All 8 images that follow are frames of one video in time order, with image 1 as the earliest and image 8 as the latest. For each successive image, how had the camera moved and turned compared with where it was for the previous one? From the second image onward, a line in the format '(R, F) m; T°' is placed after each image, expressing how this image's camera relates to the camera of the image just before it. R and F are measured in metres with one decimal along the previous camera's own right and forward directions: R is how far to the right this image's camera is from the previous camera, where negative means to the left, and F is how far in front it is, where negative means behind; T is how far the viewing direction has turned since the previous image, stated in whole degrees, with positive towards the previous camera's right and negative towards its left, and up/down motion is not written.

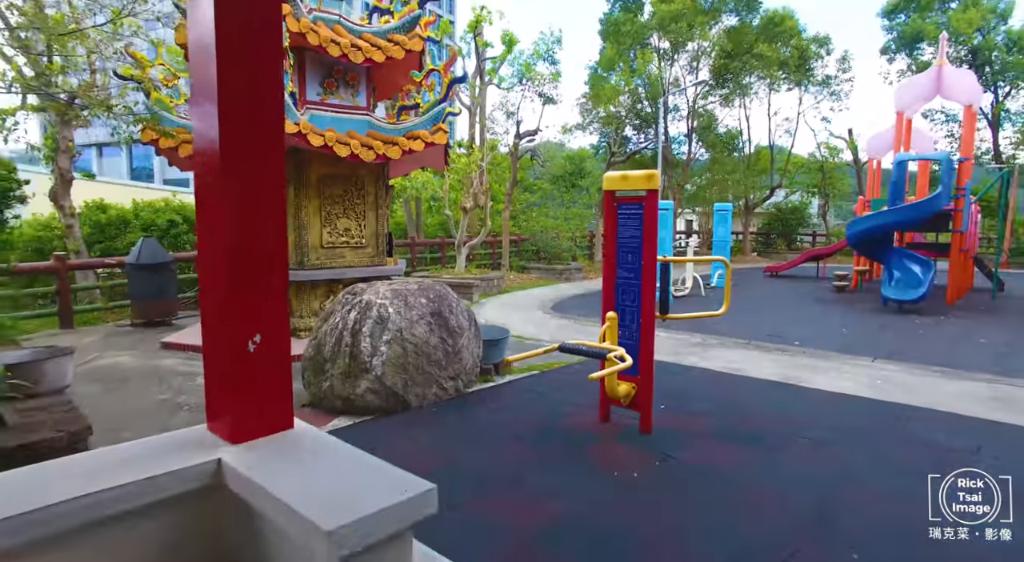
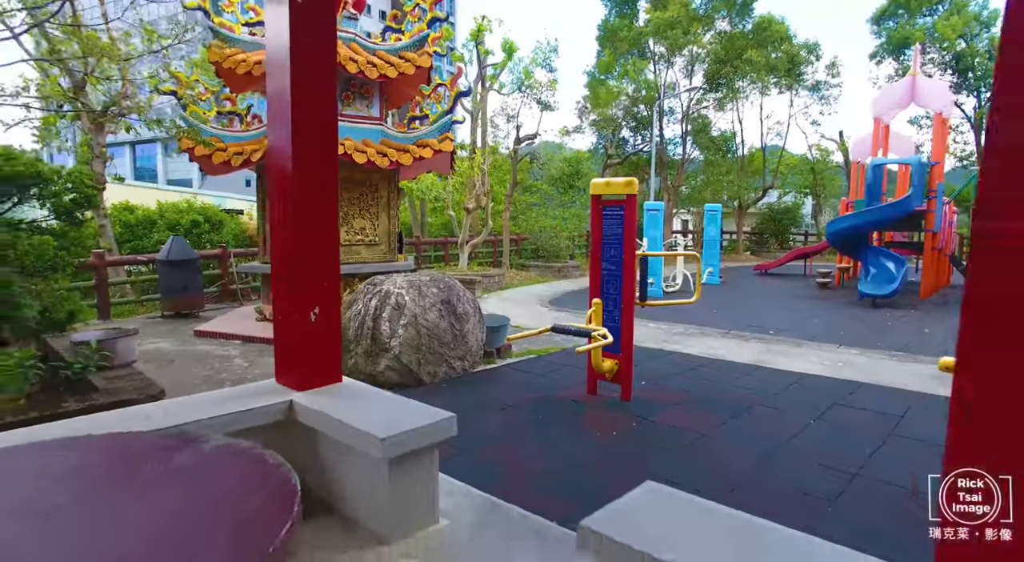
(0.0, -0.6) m; 0°
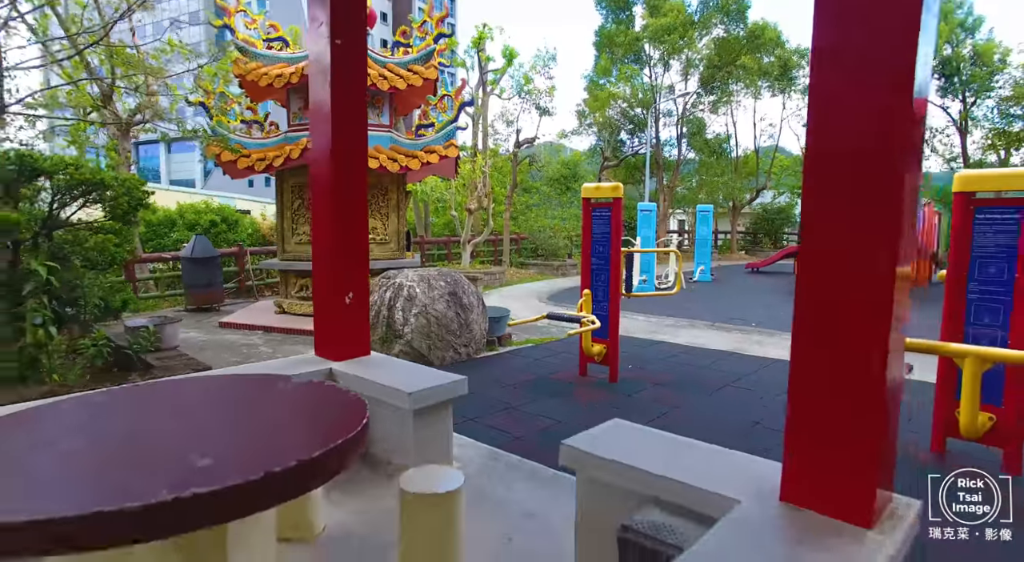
(0.0, -0.5) m; 0°
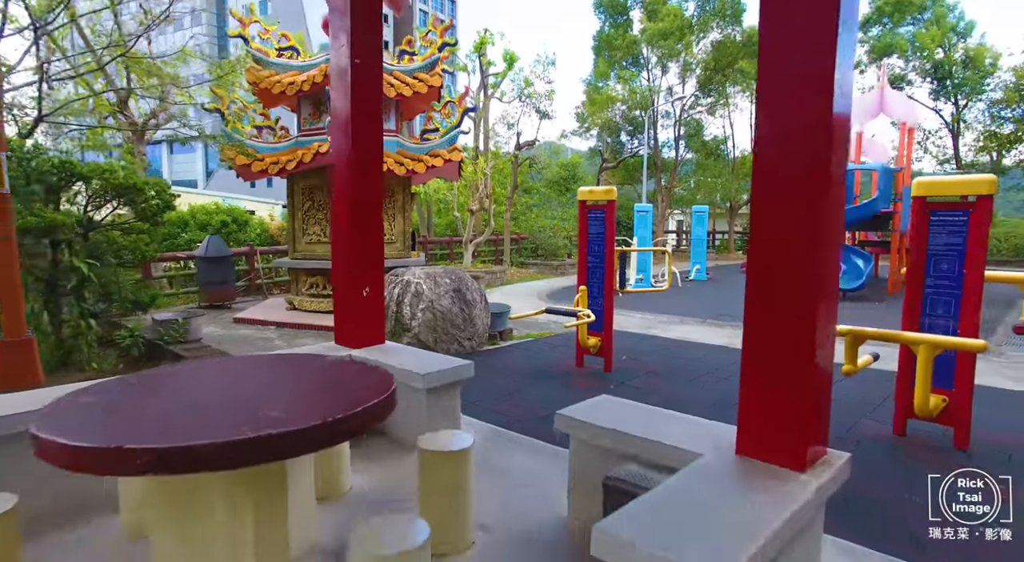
(0.0, -0.3) m; 0°
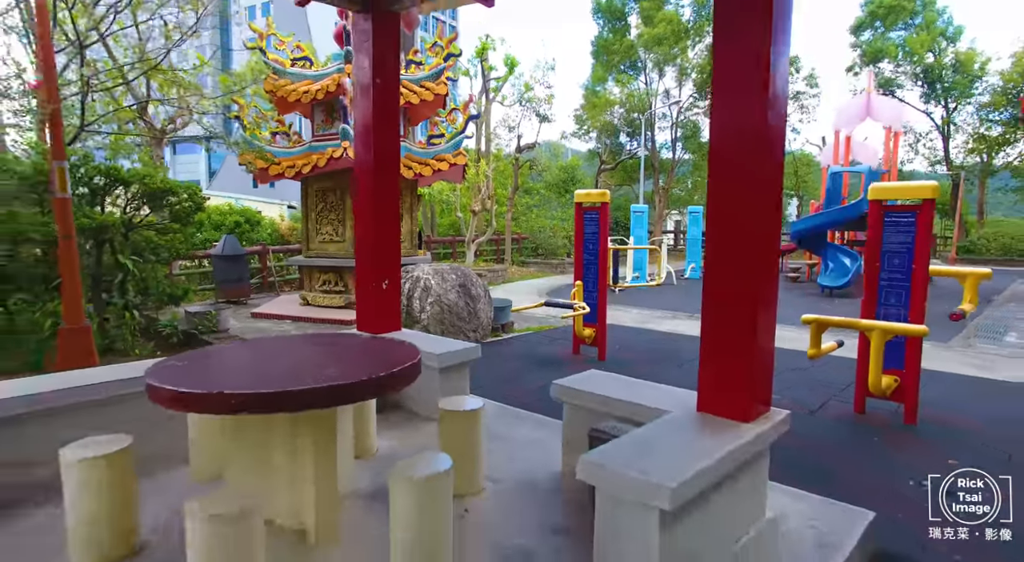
(0.0, -0.4) m; 0°
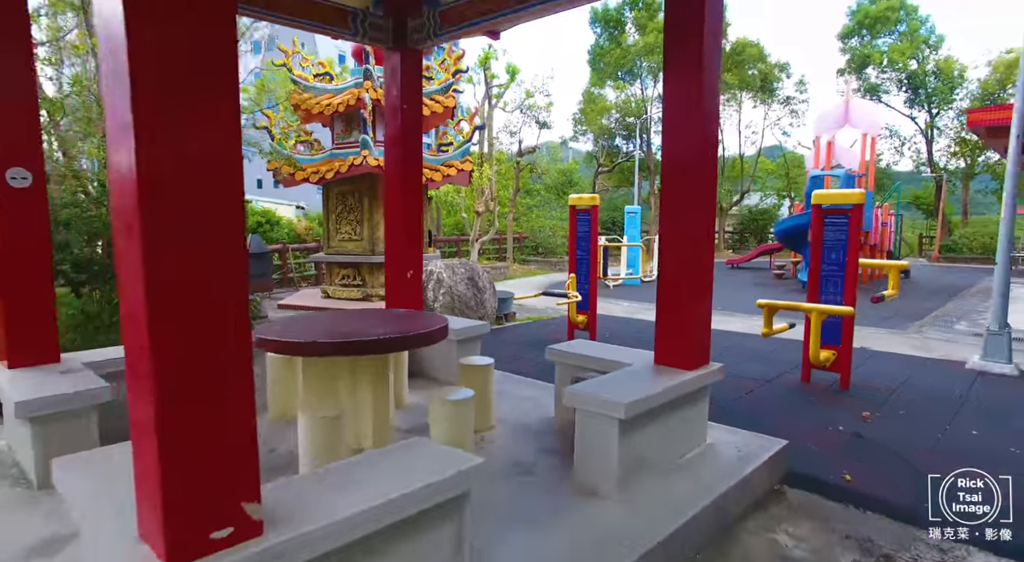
(0.0, -0.8) m; 0°
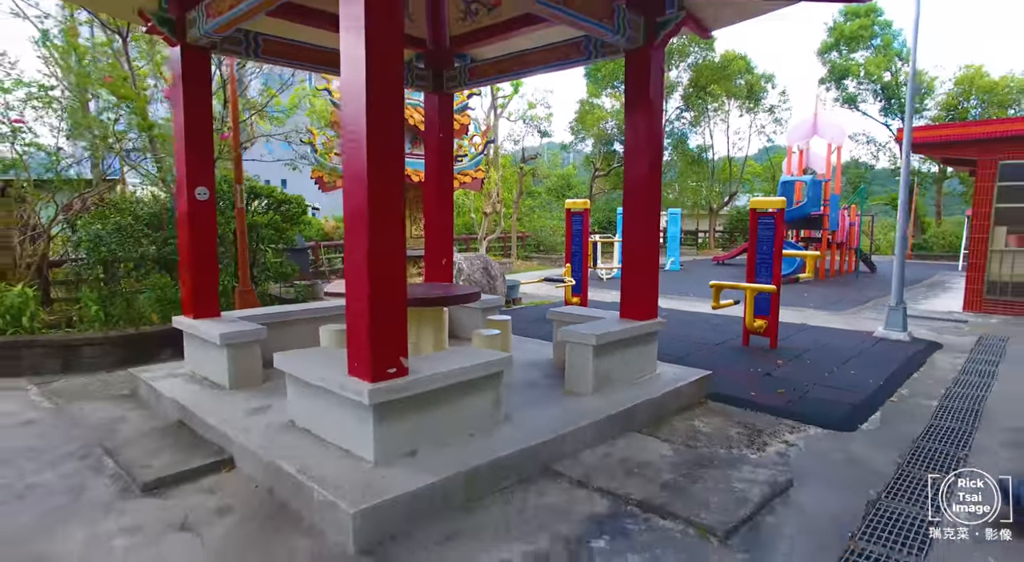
(-0.1, -1.4) m; 0°
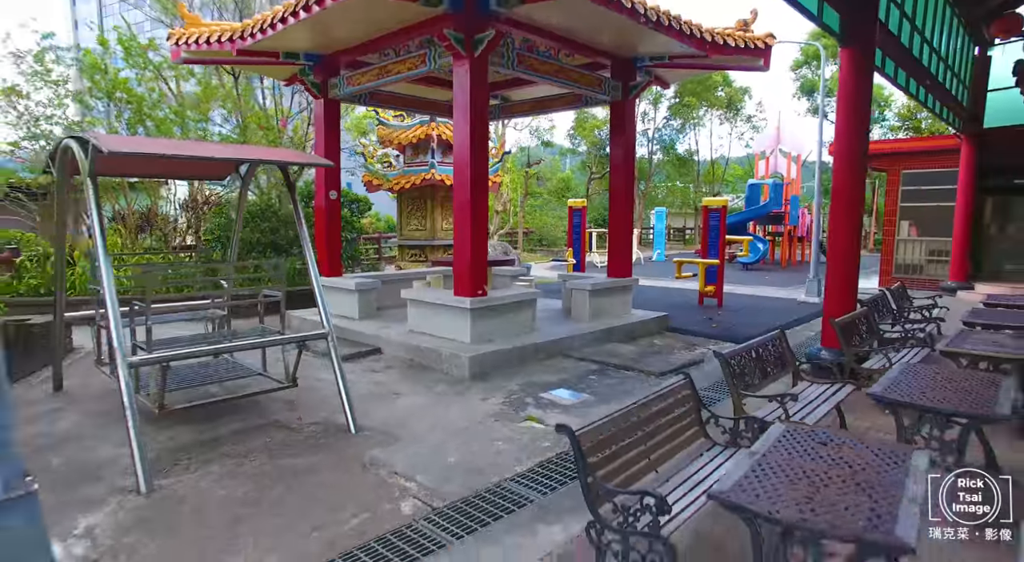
(-0.3, -2.2) m; 0°
